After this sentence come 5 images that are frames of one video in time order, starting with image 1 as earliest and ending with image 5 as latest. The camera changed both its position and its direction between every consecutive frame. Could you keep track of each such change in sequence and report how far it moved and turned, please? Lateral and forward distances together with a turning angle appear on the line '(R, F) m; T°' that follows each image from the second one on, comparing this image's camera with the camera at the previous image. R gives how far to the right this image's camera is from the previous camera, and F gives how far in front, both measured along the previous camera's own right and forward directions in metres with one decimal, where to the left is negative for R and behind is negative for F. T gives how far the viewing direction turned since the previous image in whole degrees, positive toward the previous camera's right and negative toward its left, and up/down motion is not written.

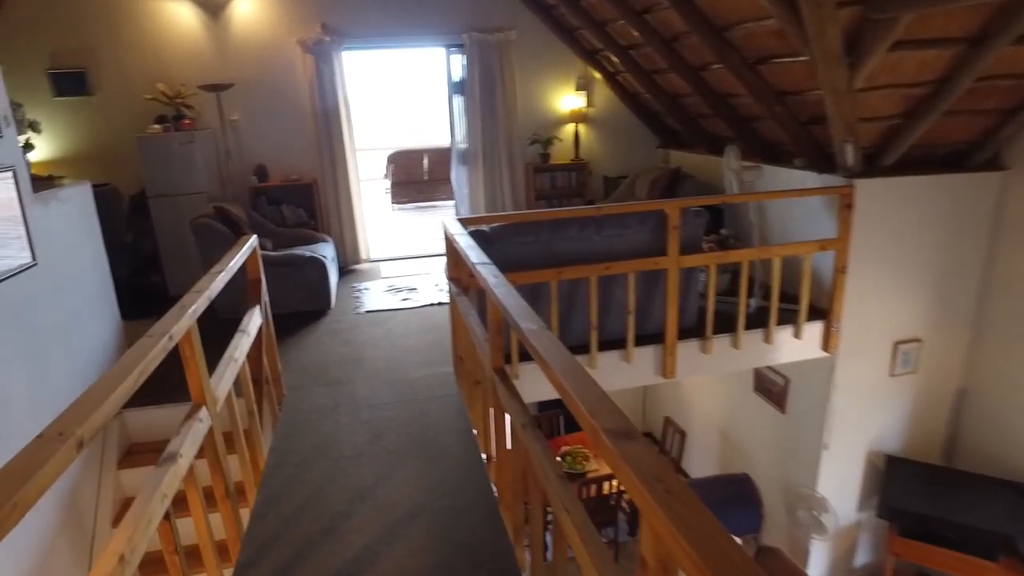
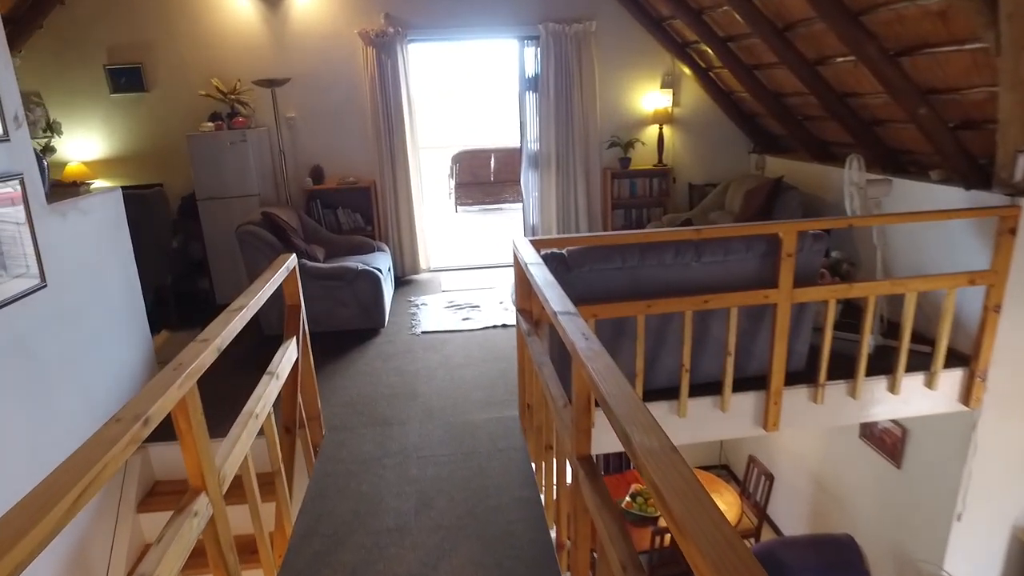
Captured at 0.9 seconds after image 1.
(-0.1, +0.6) m; -5°
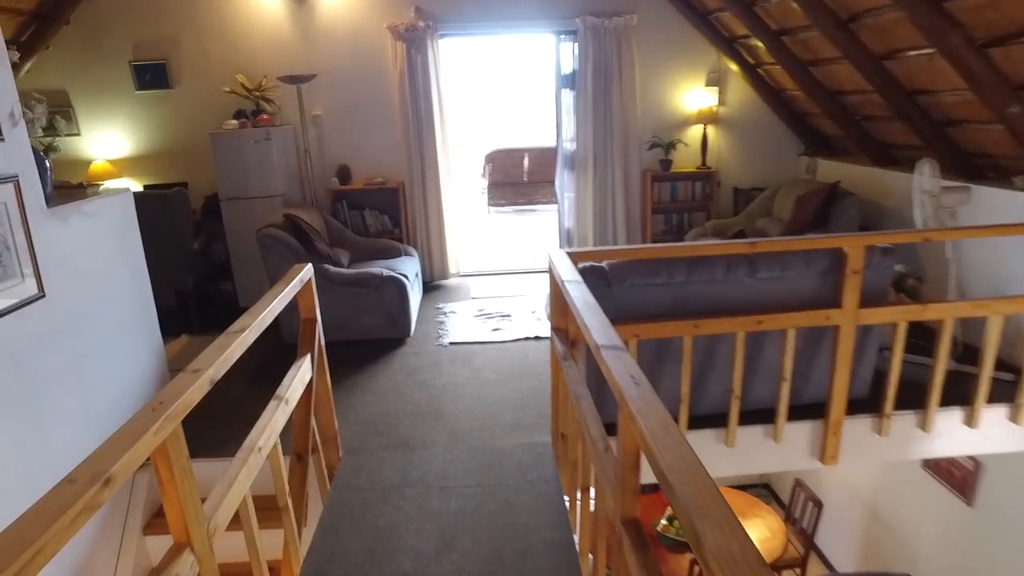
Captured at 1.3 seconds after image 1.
(0.0, +0.3) m; -3°
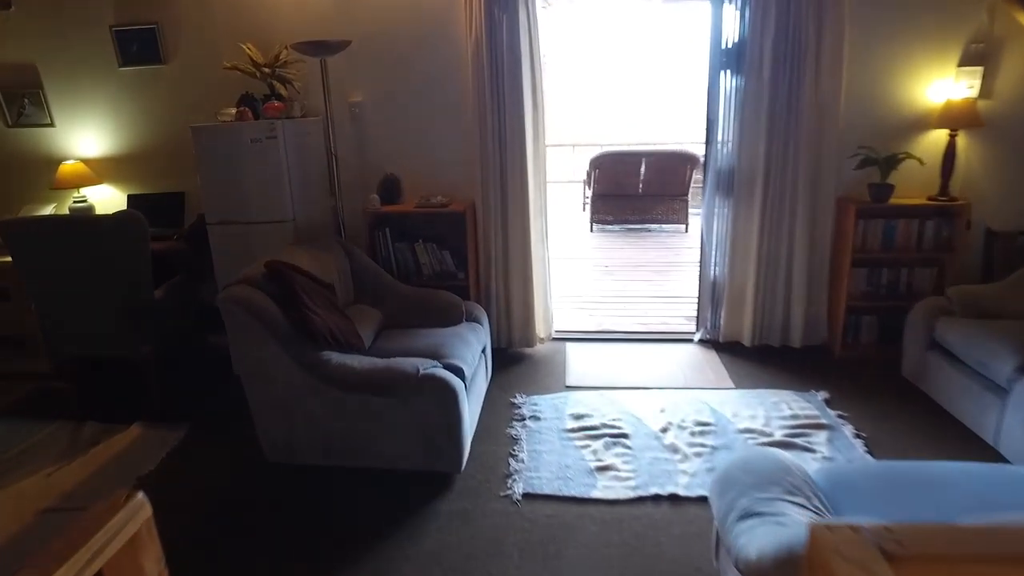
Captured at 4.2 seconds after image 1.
(-0.1, +1.8) m; -8°
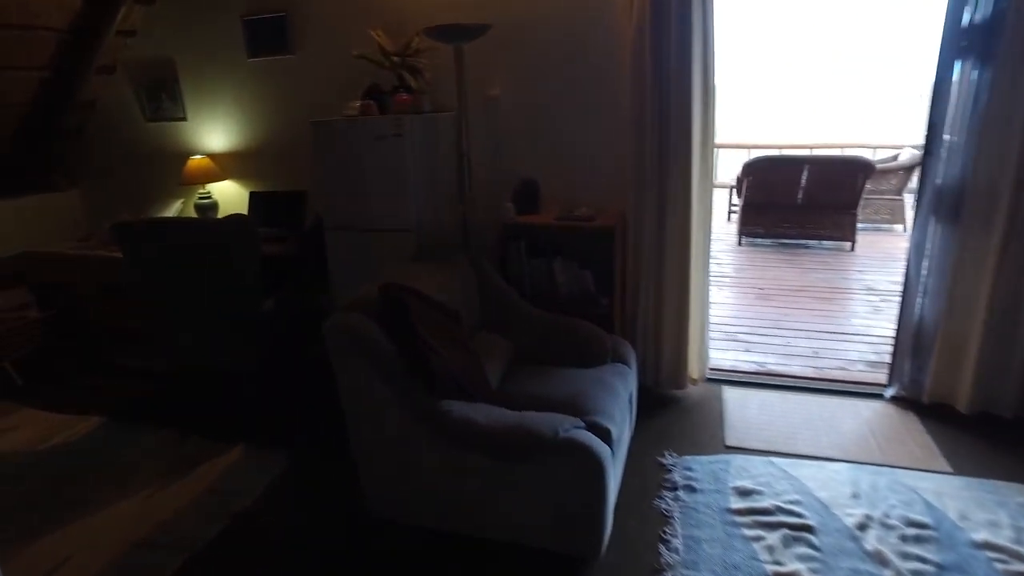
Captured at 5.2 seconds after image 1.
(-0.2, +0.5) m; -10°
